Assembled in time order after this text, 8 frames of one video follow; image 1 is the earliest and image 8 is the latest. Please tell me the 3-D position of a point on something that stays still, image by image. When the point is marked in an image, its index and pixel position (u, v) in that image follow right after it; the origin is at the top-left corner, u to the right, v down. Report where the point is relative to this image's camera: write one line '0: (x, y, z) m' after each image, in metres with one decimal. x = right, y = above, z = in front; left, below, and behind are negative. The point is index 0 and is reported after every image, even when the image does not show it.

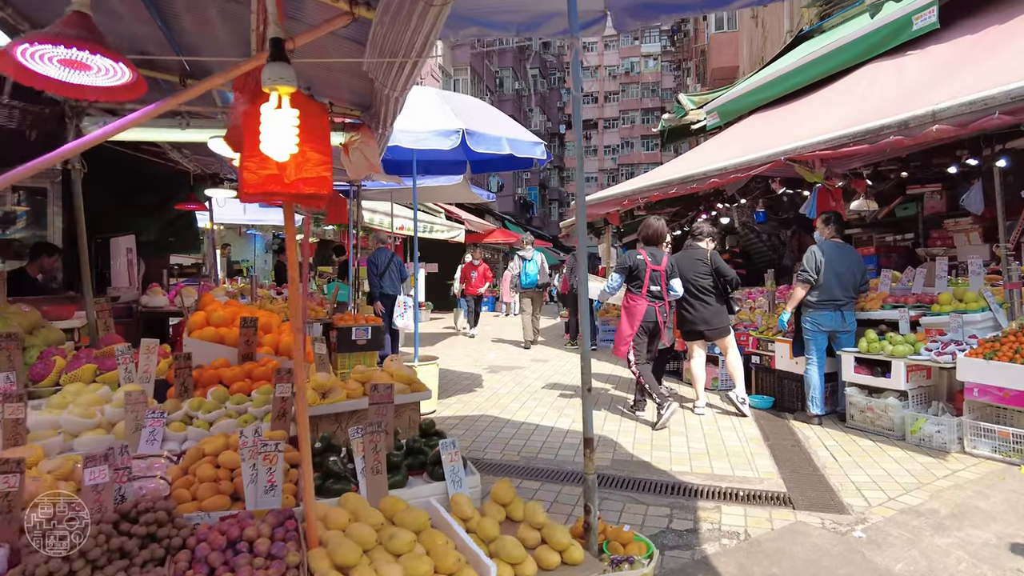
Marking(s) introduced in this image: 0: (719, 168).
0: (+2.0, +1.2, +6.7) m
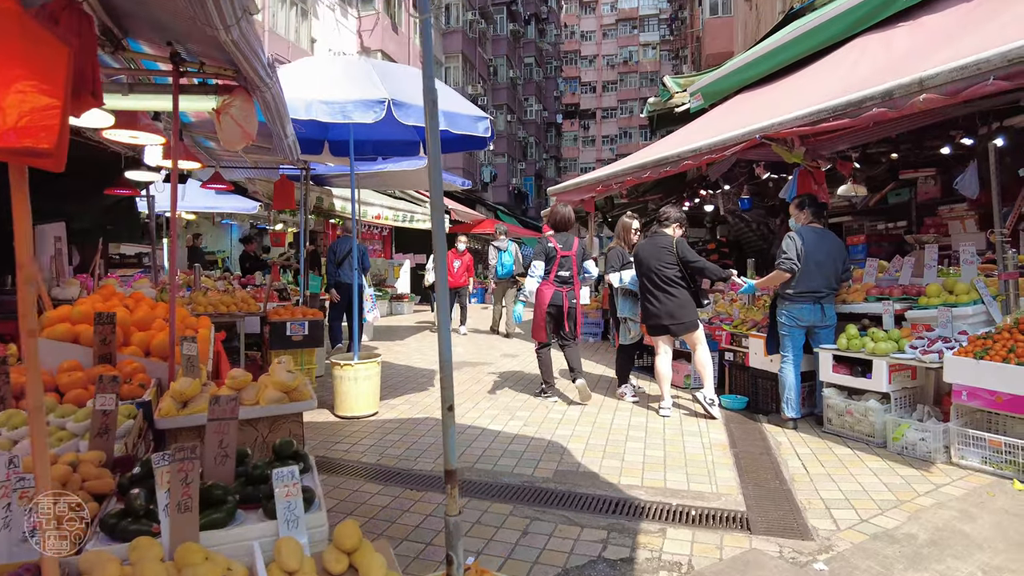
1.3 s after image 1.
0: (+1.6, +1.2, +6.2) m
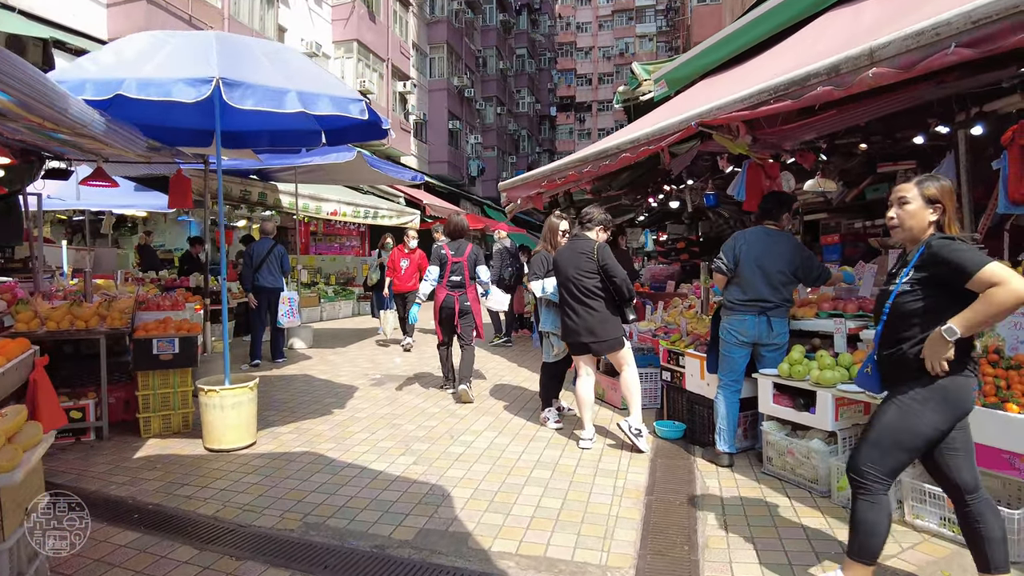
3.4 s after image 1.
0: (+0.9, +1.2, +5.4) m
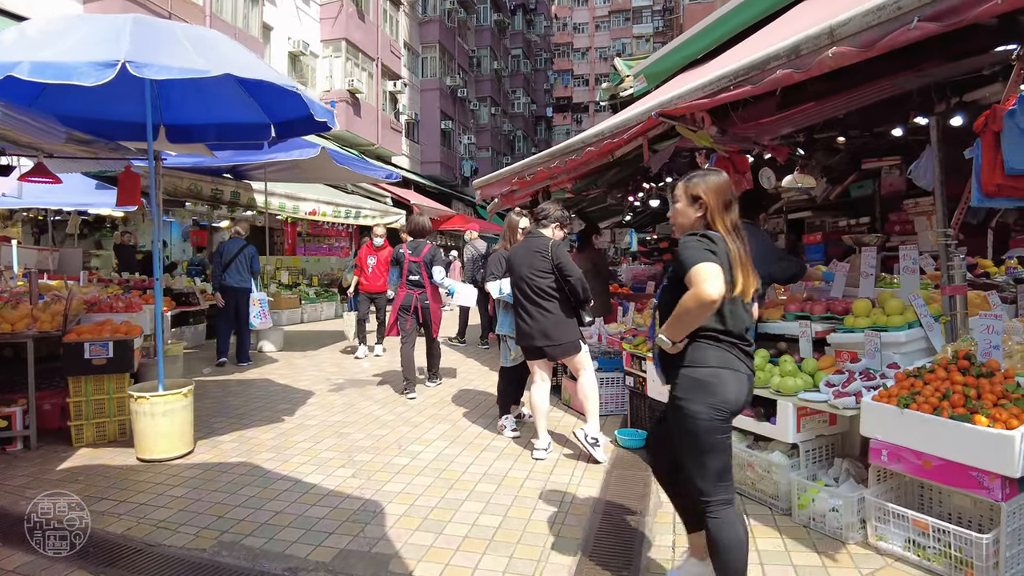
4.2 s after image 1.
0: (+0.6, +1.2, +5.2) m
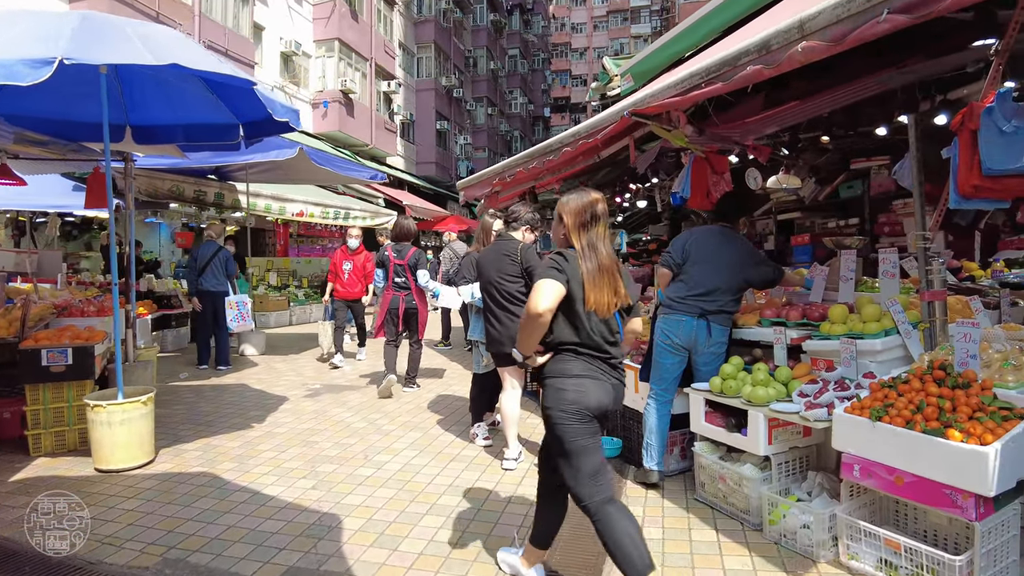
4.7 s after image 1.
0: (+0.4, +1.1, +5.0) m
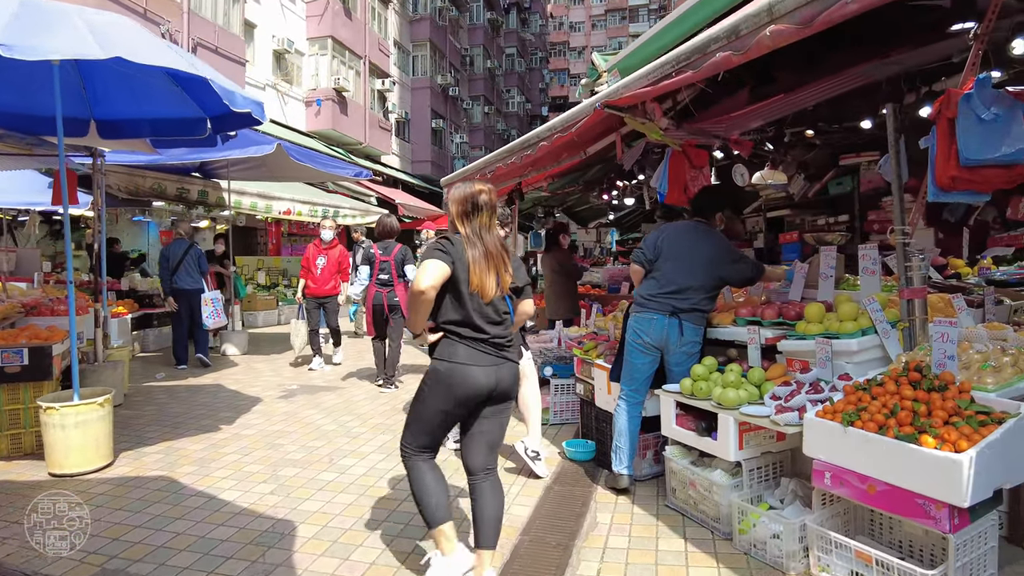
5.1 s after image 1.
0: (+0.2, +1.1, +4.9) m
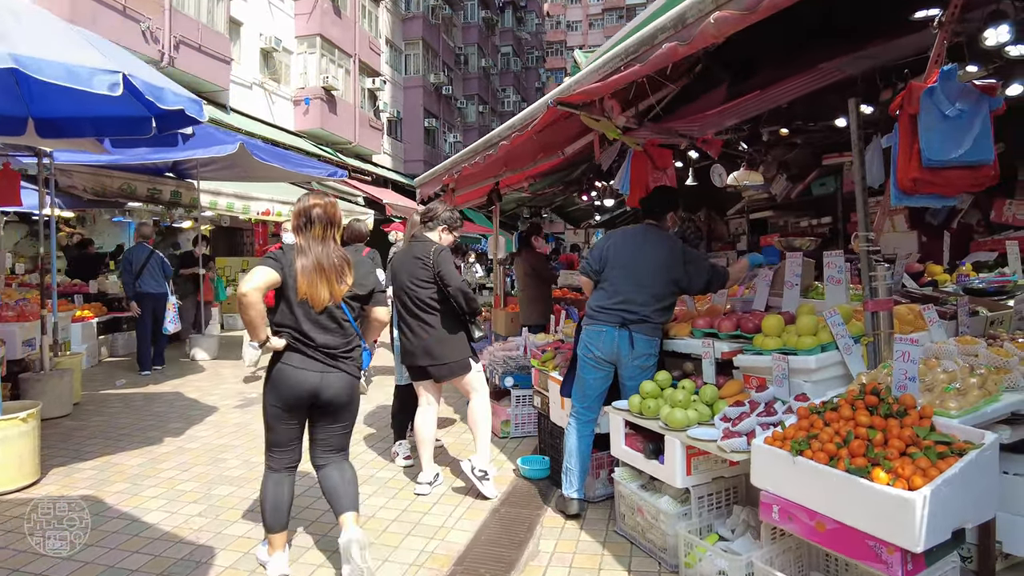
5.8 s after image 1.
0: (0.0, +1.1, +4.6) m
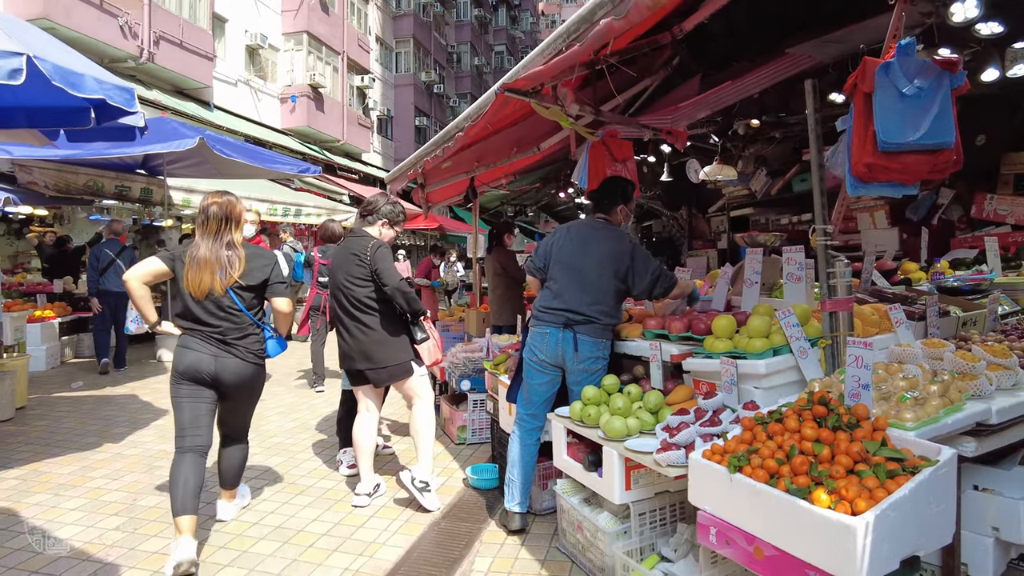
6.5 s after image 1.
0: (-0.3, +1.1, +4.4) m
